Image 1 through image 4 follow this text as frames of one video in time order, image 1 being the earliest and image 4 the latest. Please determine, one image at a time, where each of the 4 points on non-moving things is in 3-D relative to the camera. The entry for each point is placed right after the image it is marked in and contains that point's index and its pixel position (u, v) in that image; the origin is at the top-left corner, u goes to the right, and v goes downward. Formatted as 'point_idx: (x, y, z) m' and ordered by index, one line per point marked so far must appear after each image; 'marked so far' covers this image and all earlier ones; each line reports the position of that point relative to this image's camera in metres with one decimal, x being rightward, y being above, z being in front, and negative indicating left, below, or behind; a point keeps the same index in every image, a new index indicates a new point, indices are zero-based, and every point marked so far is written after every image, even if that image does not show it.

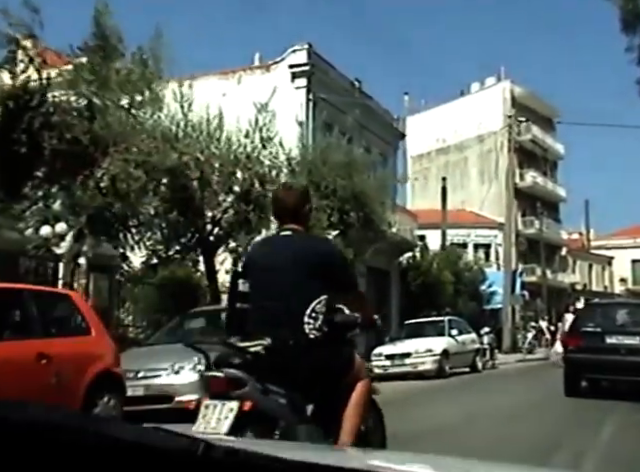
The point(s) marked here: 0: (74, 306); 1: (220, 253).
0: (-3.2, -0.9, +9.9) m
1: (-2.6, -0.4, +19.6) m
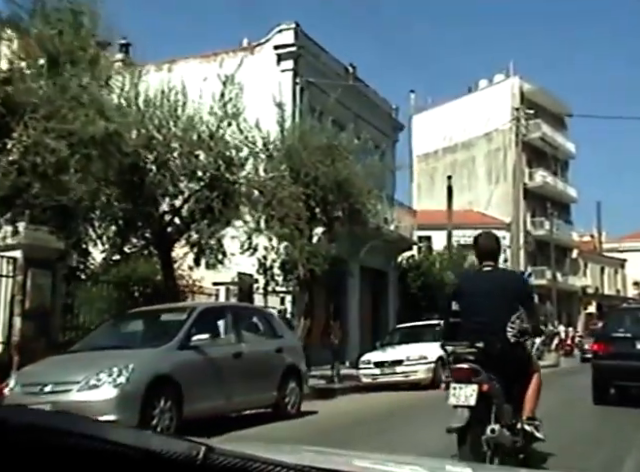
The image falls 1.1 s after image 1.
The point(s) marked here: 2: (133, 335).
0: (-3.9, -0.7, +7.6) m
1: (-3.2, -0.2, +17.3) m
2: (-2.9, -1.5, +11.6) m
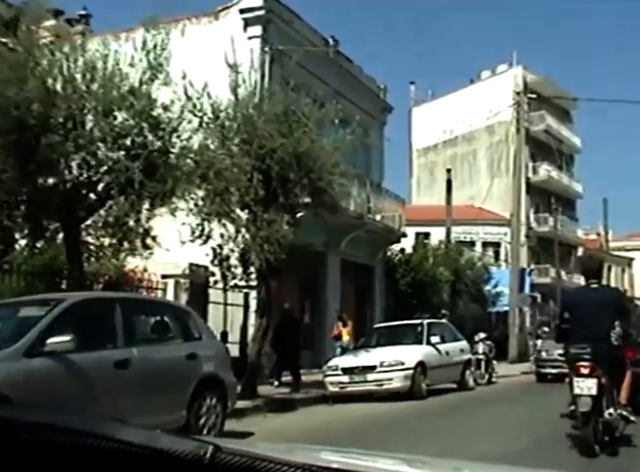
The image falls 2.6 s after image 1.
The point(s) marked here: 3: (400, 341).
0: (-5.0, -0.3, +4.6) m
1: (-4.2, +0.1, +14.4) m
2: (-3.9, -1.1, +8.6) m
3: (+2.0, -2.7, +19.1) m
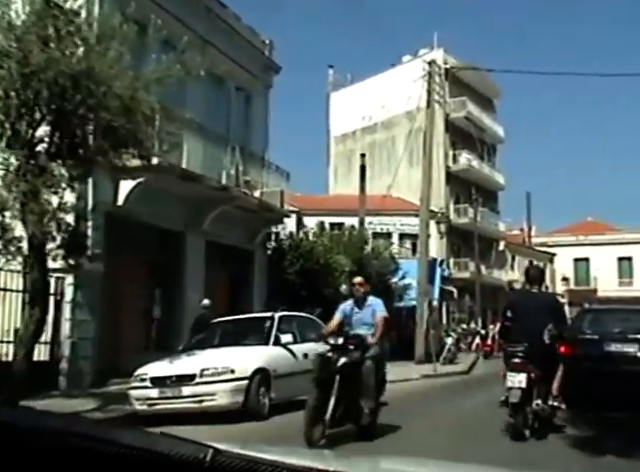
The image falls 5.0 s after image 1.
0: (-7.2, +0.4, -0.6) m
1: (-7.2, +0.9, +9.1) m
2: (-6.5, -0.5, +3.4) m
3: (-1.5, -2.0, +14.4) m
